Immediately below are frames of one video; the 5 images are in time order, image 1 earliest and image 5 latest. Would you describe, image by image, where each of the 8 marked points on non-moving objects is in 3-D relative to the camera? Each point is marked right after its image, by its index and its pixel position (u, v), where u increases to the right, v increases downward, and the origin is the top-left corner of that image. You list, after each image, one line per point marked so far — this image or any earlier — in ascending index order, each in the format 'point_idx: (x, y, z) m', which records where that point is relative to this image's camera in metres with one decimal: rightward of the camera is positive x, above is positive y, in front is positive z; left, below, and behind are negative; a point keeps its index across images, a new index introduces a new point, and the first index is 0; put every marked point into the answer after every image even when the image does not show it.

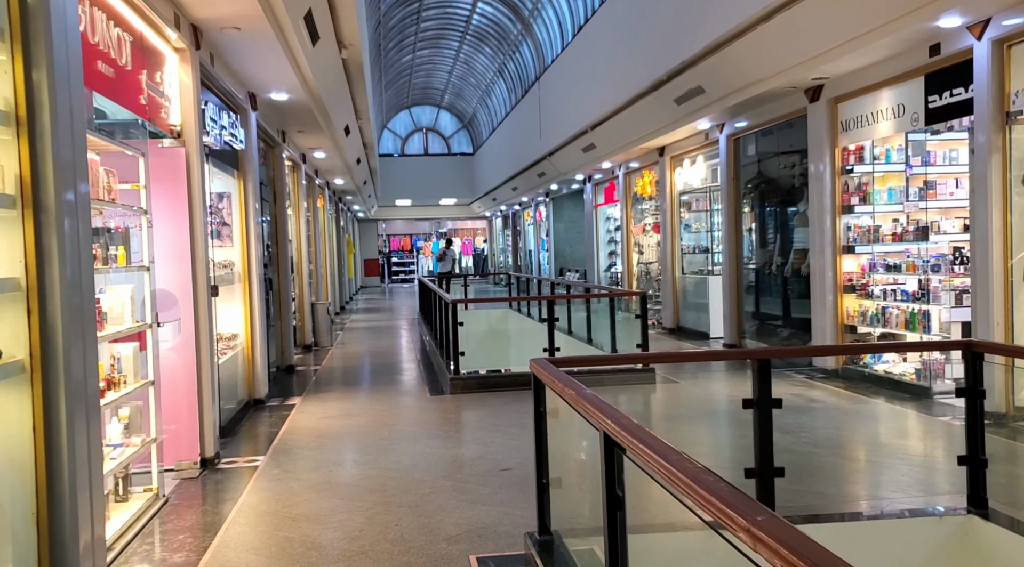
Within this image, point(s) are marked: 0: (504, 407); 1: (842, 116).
0: (-0.1, -0.9, +5.8) m
1: (+2.8, +1.4, +6.5) m
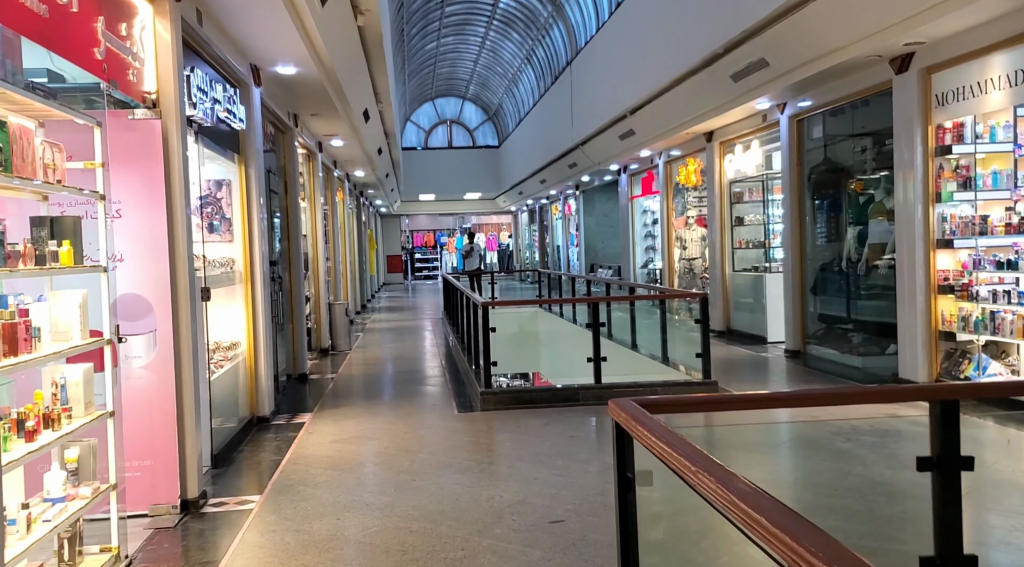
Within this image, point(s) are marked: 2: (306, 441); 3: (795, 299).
0: (+0.2, -0.9, +5.0) m
1: (+3.1, +1.4, +5.5) m
2: (-1.3, -1.0, +4.8) m
3: (+2.9, -0.2, +7.7) m
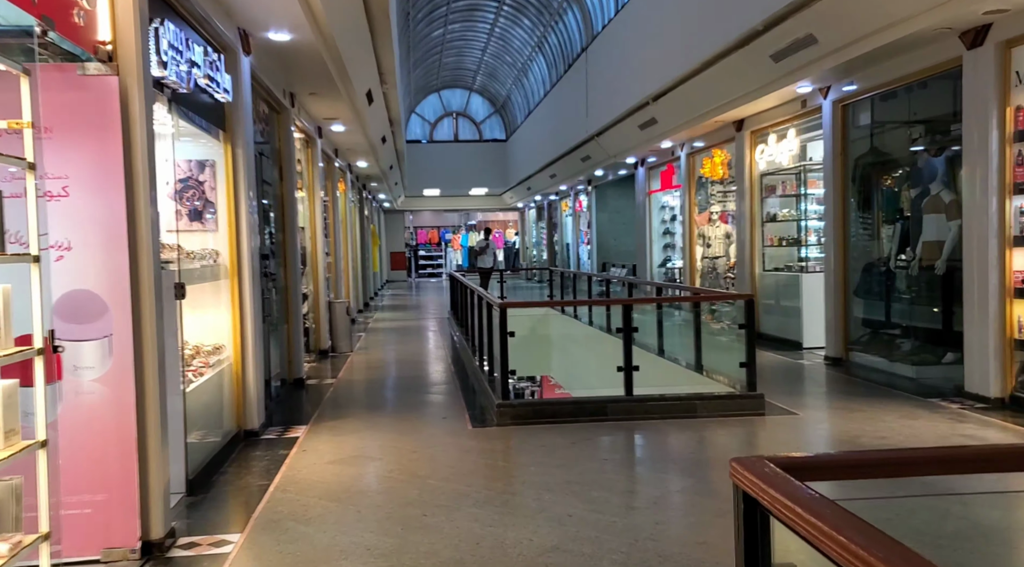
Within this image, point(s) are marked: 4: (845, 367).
0: (+0.3, -0.9, +4.3) m
1: (+3.2, +1.4, +4.9) m
2: (-1.2, -1.0, +4.2) m
3: (+3.0, -0.2, +7.1) m
4: (+3.0, -0.8, +7.0) m
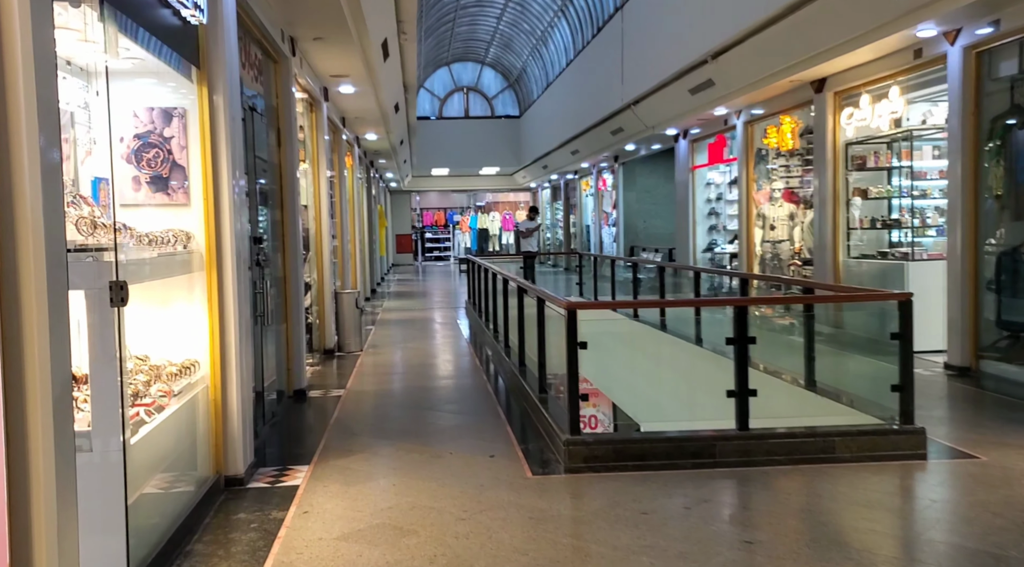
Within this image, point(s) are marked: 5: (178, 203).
0: (+0.7, -0.9, +3.1) m
1: (+3.6, +1.4, +3.6) m
2: (-0.8, -1.0, +3.0) m
3: (+3.4, -0.1, +5.8) m
4: (+3.4, -0.7, +5.7) m
5: (-1.5, +0.4, +3.4) m
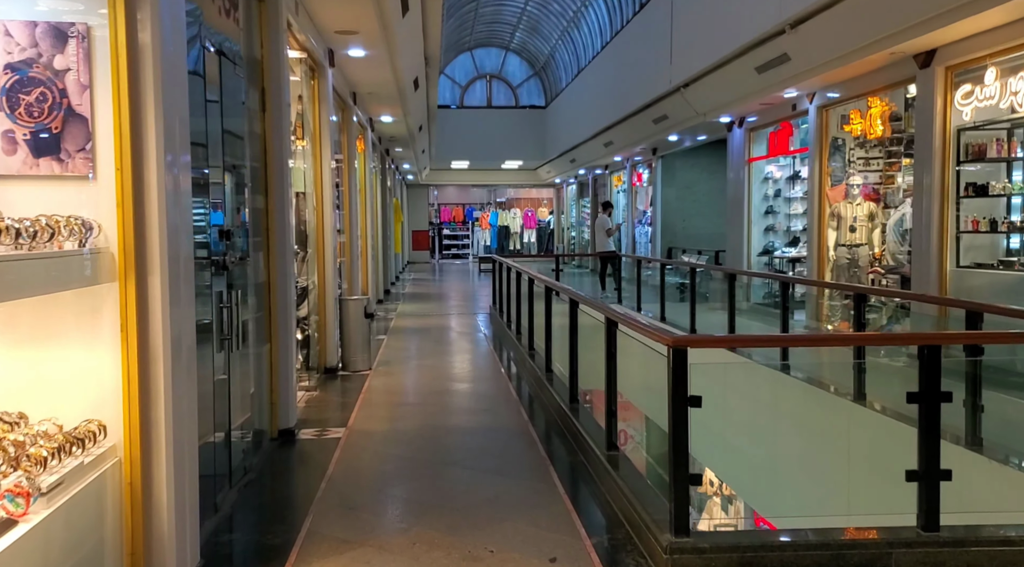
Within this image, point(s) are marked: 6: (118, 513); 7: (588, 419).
0: (+0.9, -1.0, +1.8) m
1: (+3.9, +1.3, +2.3) m
2: (-0.6, -1.0, +1.7) m
3: (+3.6, -0.2, +4.5) m
4: (+3.7, -0.8, +4.4) m
5: (-1.2, +0.3, +2.2) m
6: (-1.2, -0.6, +2.3) m
7: (+0.4, -0.8, +4.4) m
